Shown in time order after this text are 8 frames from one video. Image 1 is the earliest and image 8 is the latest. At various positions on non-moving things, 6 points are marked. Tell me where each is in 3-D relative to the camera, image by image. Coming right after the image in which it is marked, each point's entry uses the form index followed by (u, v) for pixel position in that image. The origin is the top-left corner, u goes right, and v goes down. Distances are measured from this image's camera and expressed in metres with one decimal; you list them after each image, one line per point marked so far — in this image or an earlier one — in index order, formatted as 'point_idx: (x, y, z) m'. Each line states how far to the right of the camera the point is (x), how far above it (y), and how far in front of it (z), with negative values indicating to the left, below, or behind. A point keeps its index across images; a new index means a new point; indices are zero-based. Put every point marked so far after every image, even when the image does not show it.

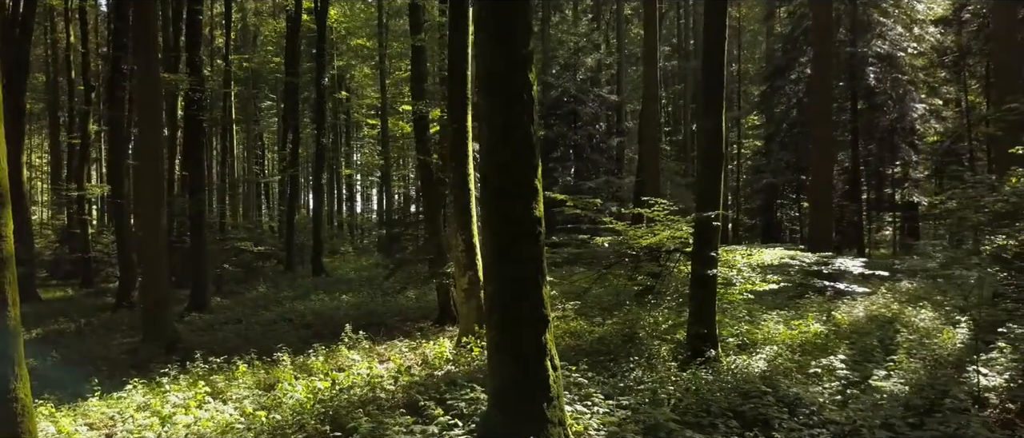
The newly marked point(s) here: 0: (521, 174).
0: (+0.1, +0.4, +5.4) m
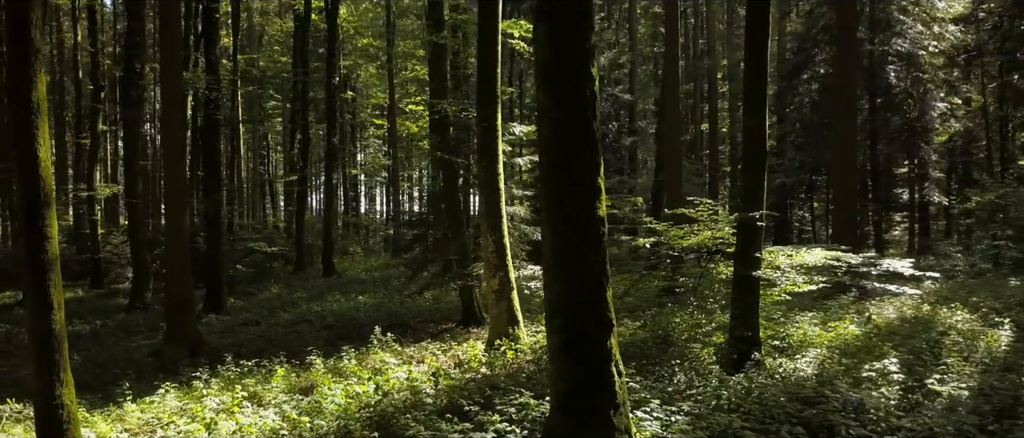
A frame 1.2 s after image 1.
0: (+0.6, +0.4, +5.2) m
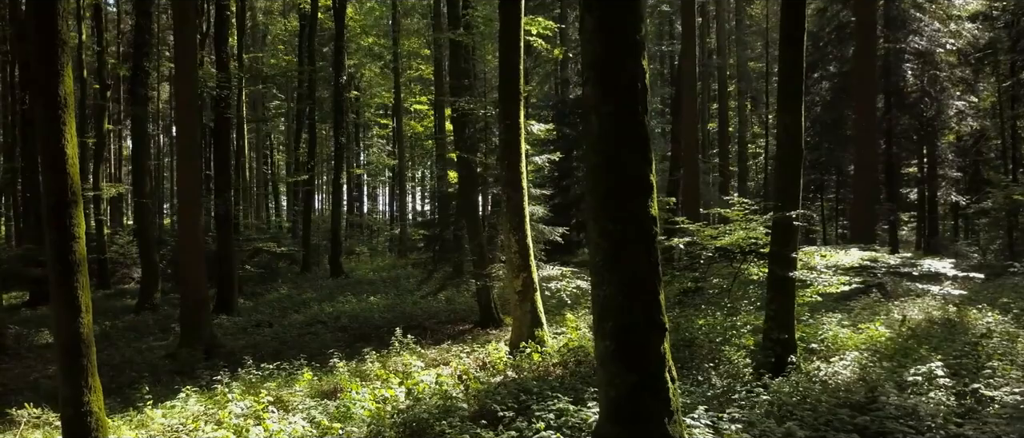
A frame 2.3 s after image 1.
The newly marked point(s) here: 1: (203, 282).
0: (+1.0, +0.4, +5.0) m
1: (-5.8, -1.2, +11.8) m
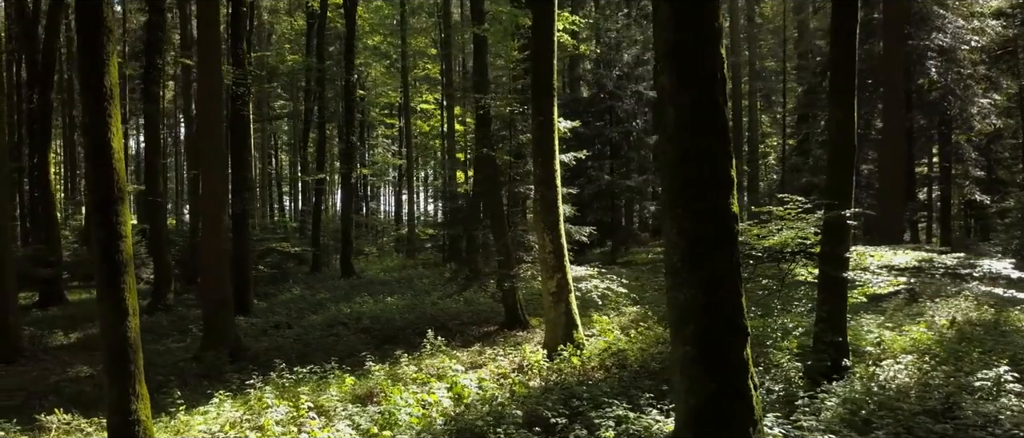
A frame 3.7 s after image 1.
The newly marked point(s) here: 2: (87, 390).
0: (+1.5, +0.4, +4.7) m
1: (-5.3, -1.2, +11.6) m
2: (-6.3, -2.6, +9.3) m
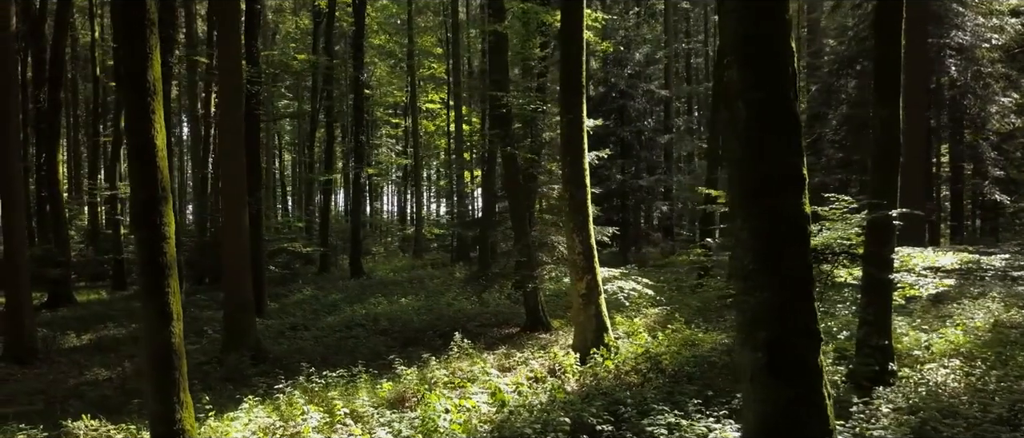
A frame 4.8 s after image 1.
0: (+2.0, +0.4, +4.5) m
1: (-4.8, -1.2, +11.4) m
2: (-5.8, -2.6, +9.1) m
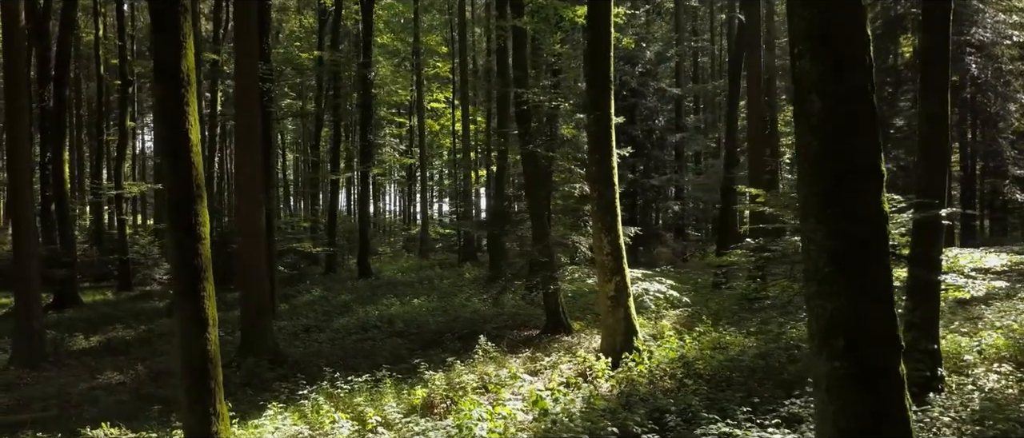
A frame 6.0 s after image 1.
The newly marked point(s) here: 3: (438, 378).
0: (+2.4, +0.4, +4.3) m
1: (-4.4, -1.2, +11.1) m
2: (-5.4, -2.6, +8.8) m
3: (-1.0, -2.1, +8.5) m
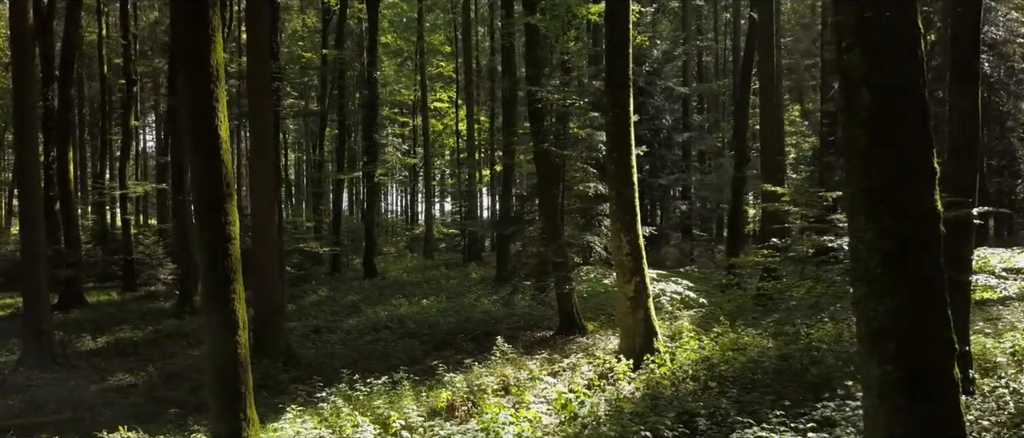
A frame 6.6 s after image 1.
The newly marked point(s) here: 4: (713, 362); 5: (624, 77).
0: (+2.7, +0.4, +4.1) m
1: (-4.1, -1.2, +10.9) m
2: (-5.1, -2.5, +8.7) m
3: (-0.7, -2.1, +8.3) m
4: (+2.8, -2.0, +8.9) m
5: (+1.7, +2.2, +9.7) m
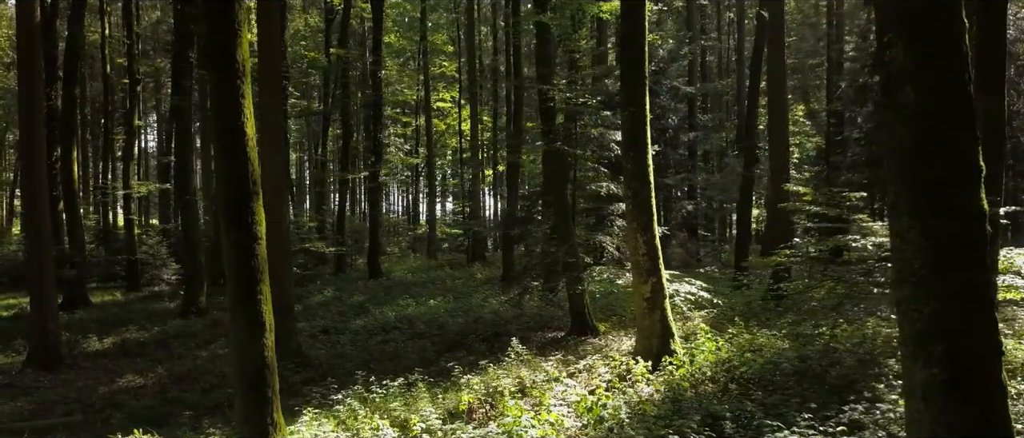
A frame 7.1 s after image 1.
0: (+2.9, +0.4, +4.0) m
1: (-3.9, -1.2, +10.8) m
2: (-4.9, -2.5, +8.6) m
3: (-0.5, -2.1, +8.2) m
4: (+3.1, -2.0, +8.8) m
5: (+2.0, +2.2, +9.6) m
